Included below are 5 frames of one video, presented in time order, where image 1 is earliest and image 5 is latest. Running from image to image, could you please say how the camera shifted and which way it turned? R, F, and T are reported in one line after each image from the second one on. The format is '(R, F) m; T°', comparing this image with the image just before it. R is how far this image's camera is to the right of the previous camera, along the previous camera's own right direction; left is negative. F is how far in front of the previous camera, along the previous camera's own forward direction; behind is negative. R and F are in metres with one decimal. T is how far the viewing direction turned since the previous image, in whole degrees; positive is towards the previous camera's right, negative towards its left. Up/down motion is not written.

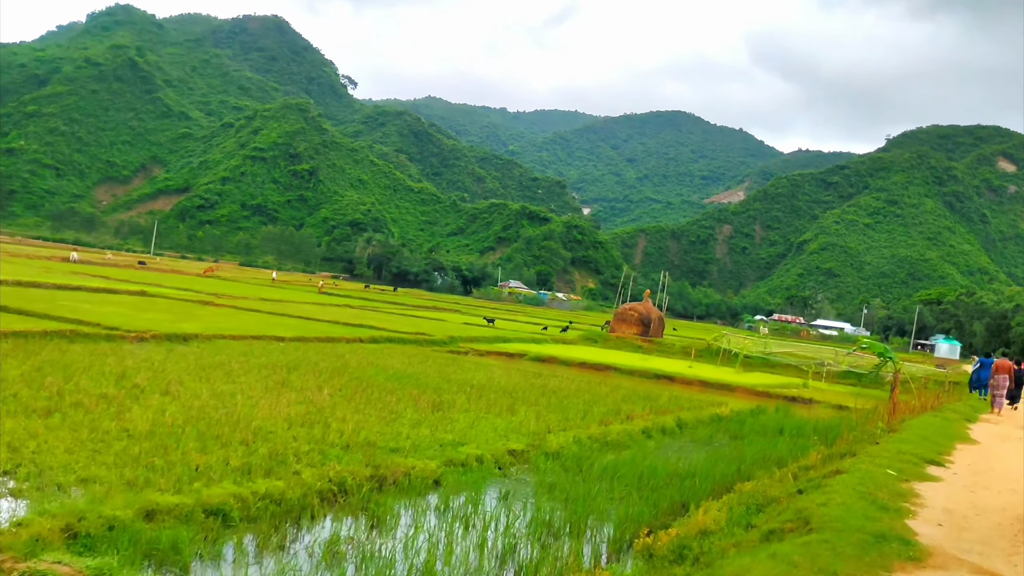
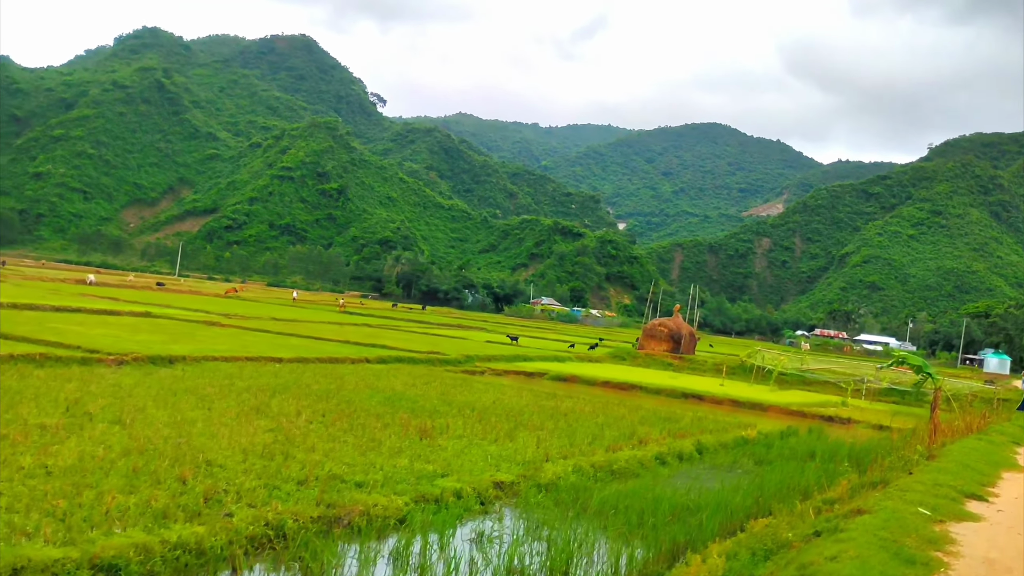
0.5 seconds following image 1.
(+0.5, +0.8) m; -3°
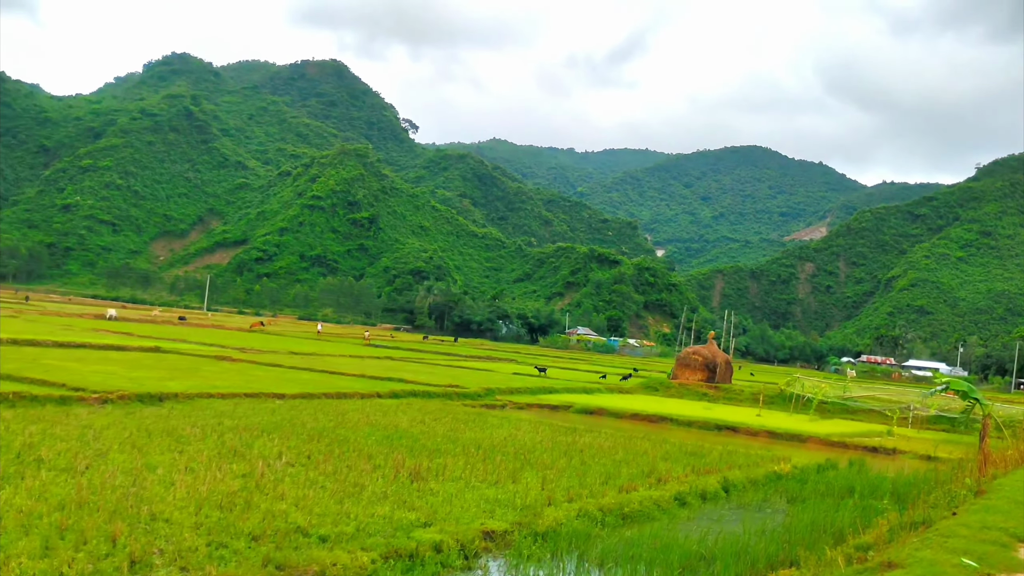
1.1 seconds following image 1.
(+0.4, +0.8) m; -3°
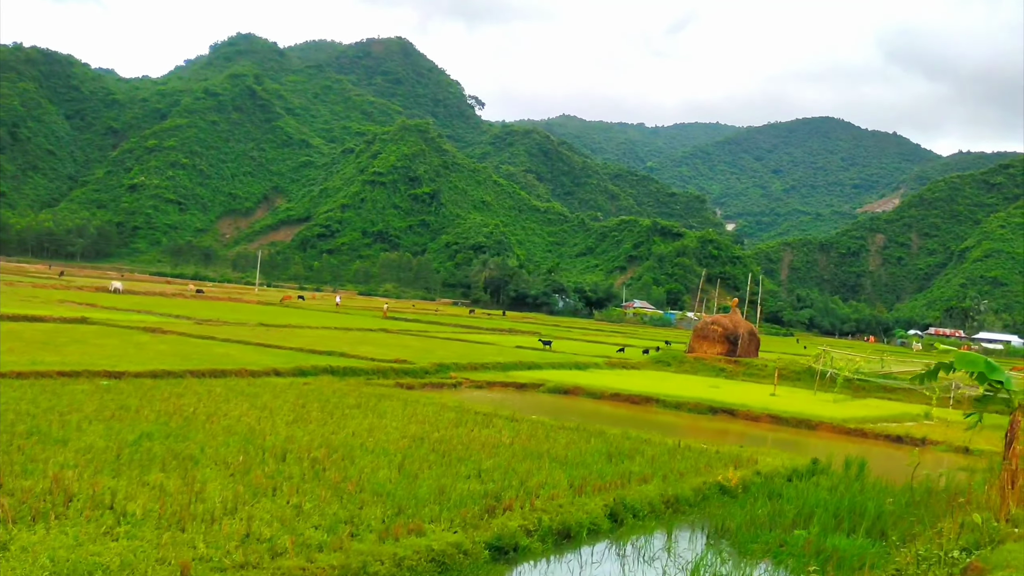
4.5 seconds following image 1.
(+3.0, +3.5) m; -6°
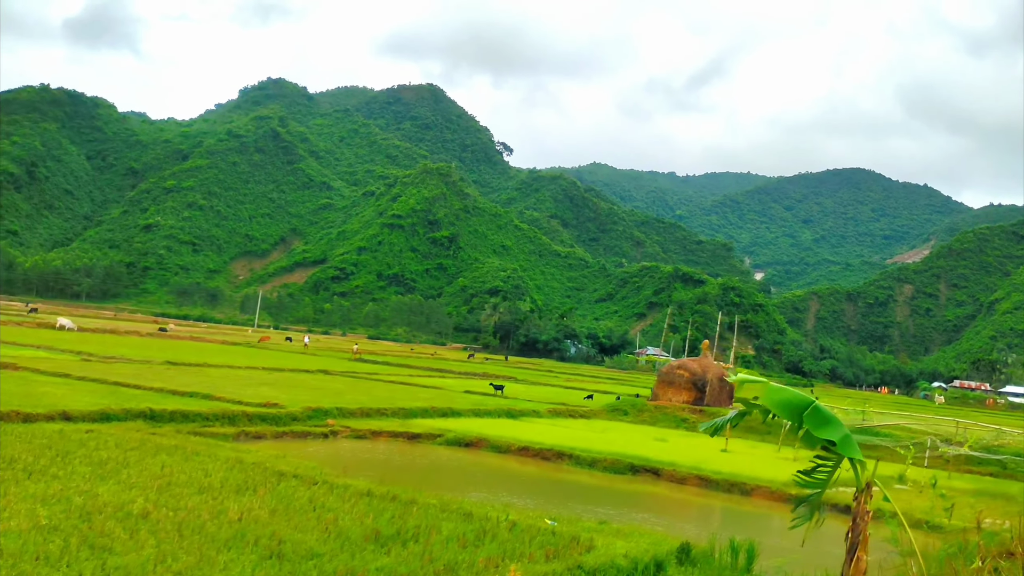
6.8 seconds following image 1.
(+3.0, +3.0) m; -2°
